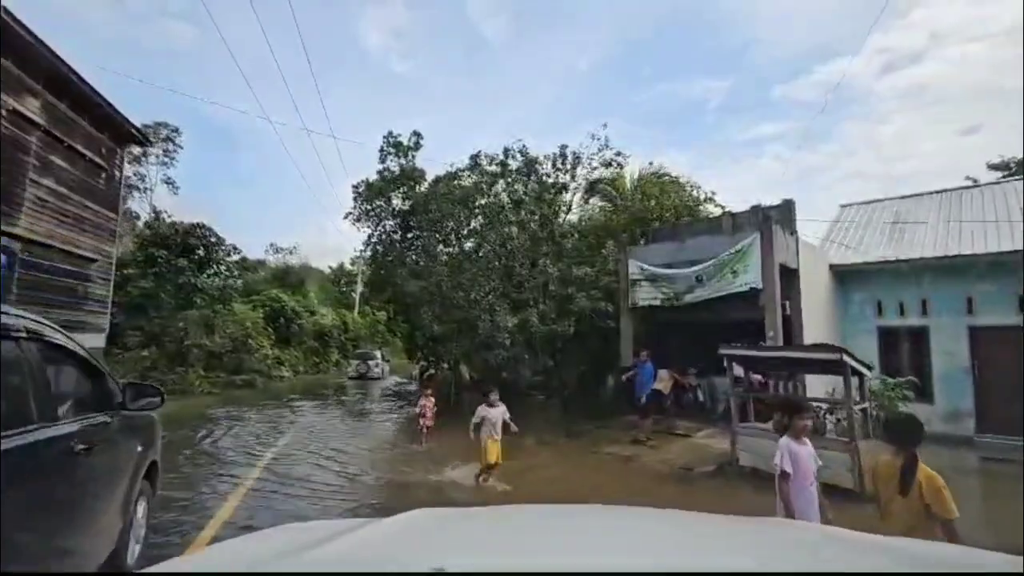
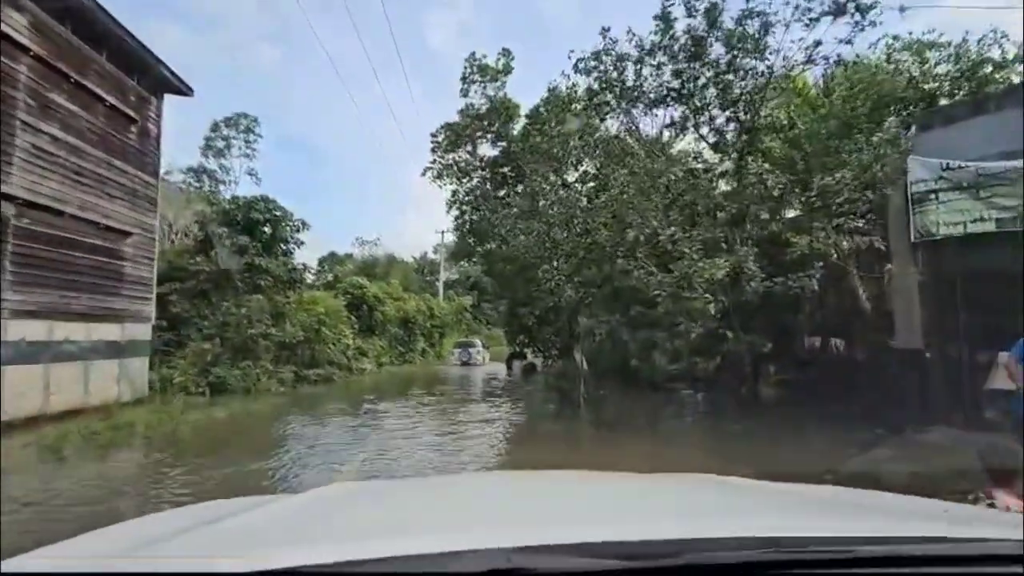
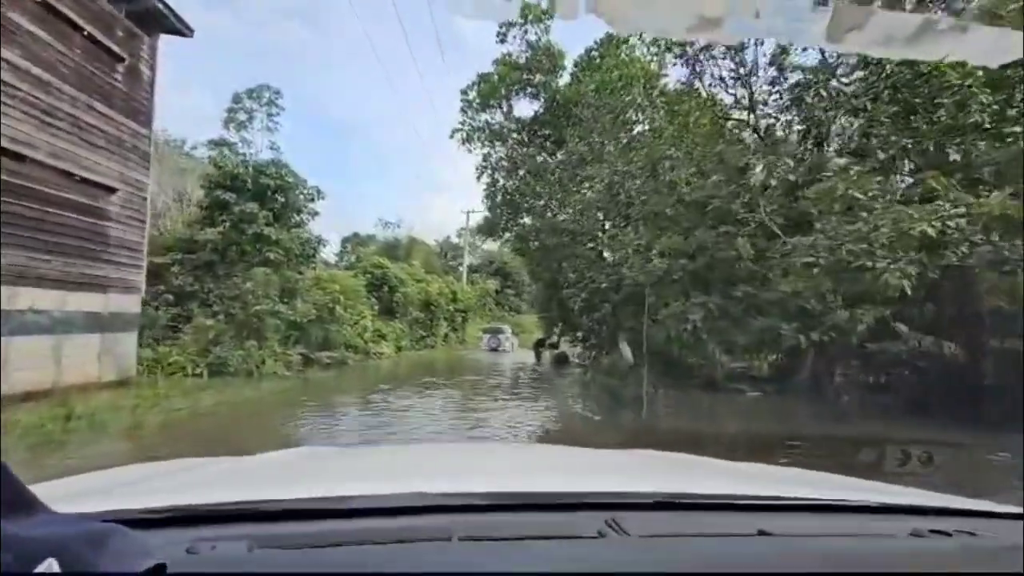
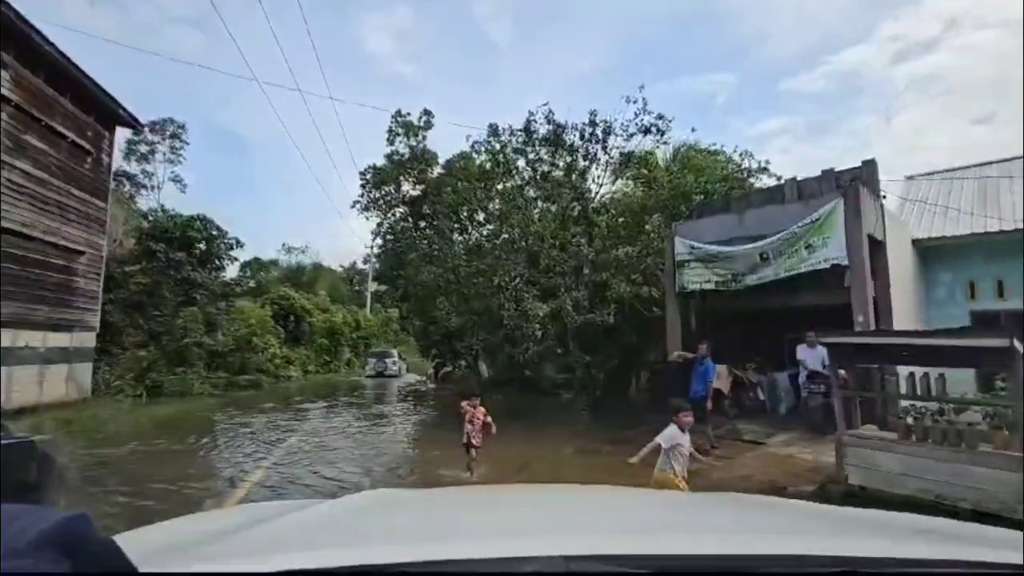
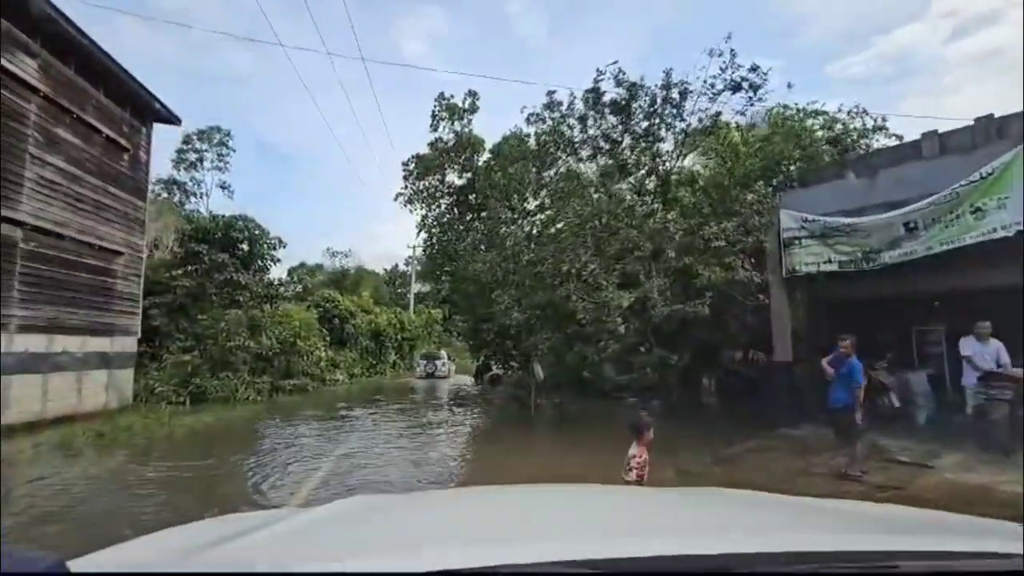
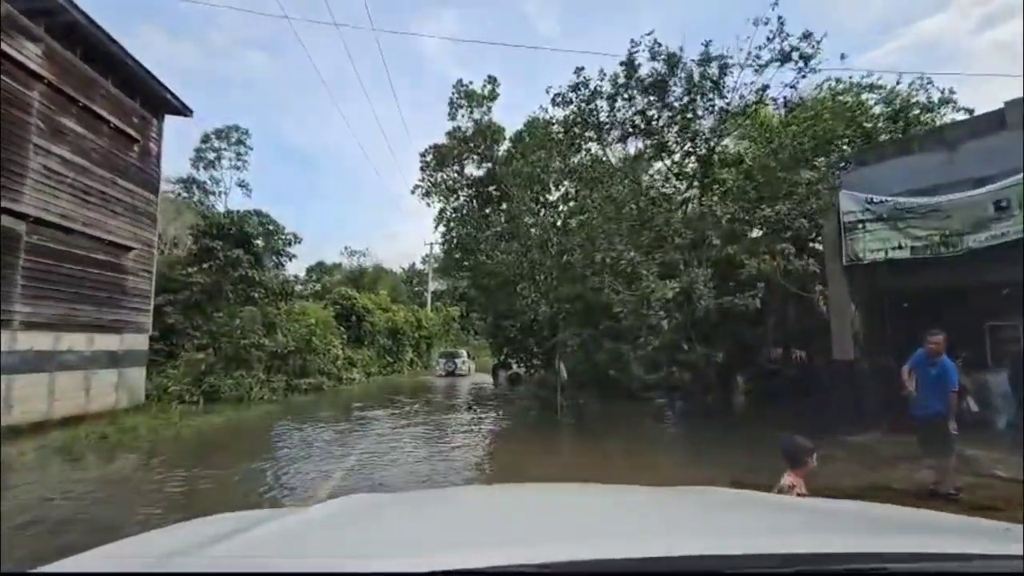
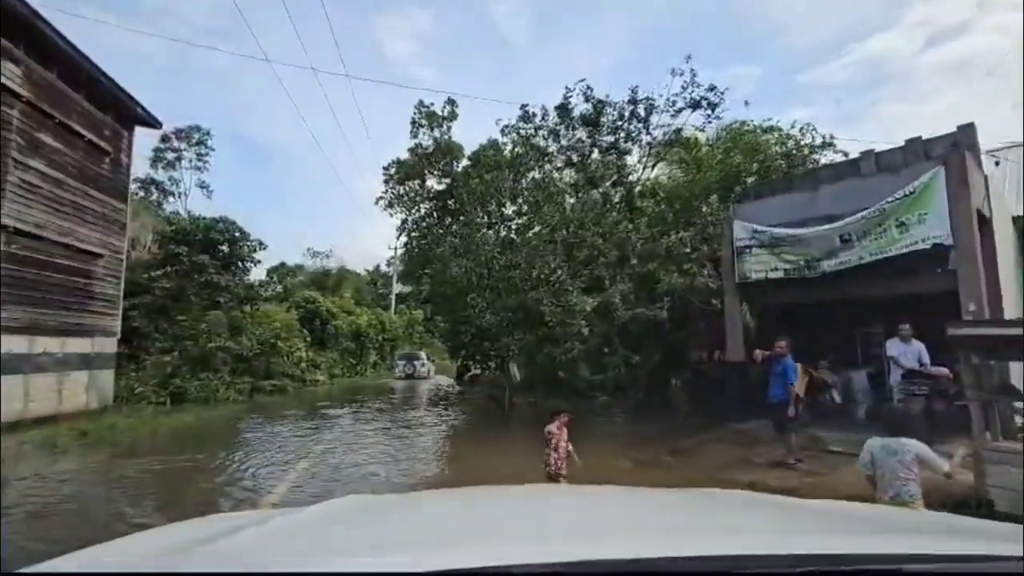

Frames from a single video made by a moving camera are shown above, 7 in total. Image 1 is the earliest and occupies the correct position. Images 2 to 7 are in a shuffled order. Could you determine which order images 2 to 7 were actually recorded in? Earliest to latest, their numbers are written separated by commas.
4, 7, 5, 6, 2, 3
